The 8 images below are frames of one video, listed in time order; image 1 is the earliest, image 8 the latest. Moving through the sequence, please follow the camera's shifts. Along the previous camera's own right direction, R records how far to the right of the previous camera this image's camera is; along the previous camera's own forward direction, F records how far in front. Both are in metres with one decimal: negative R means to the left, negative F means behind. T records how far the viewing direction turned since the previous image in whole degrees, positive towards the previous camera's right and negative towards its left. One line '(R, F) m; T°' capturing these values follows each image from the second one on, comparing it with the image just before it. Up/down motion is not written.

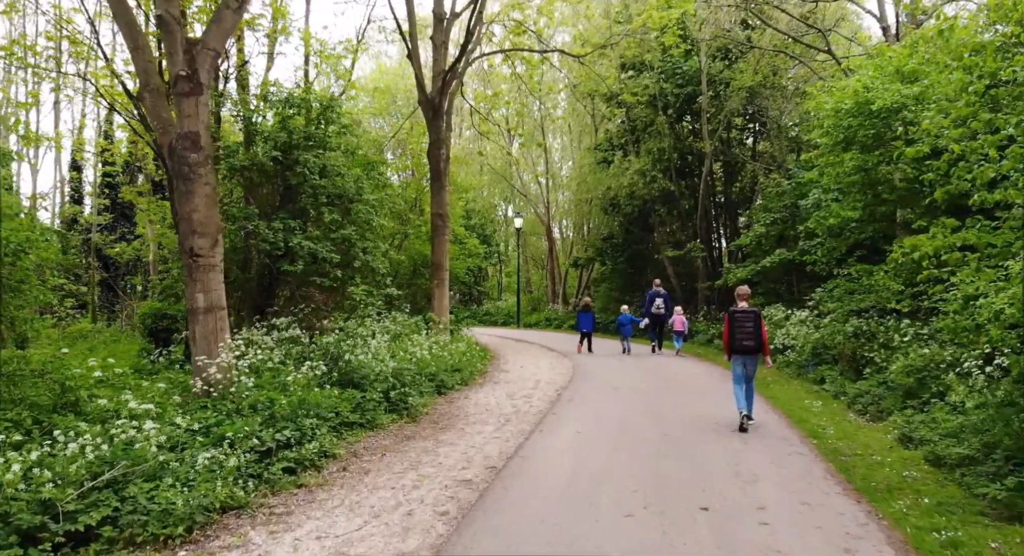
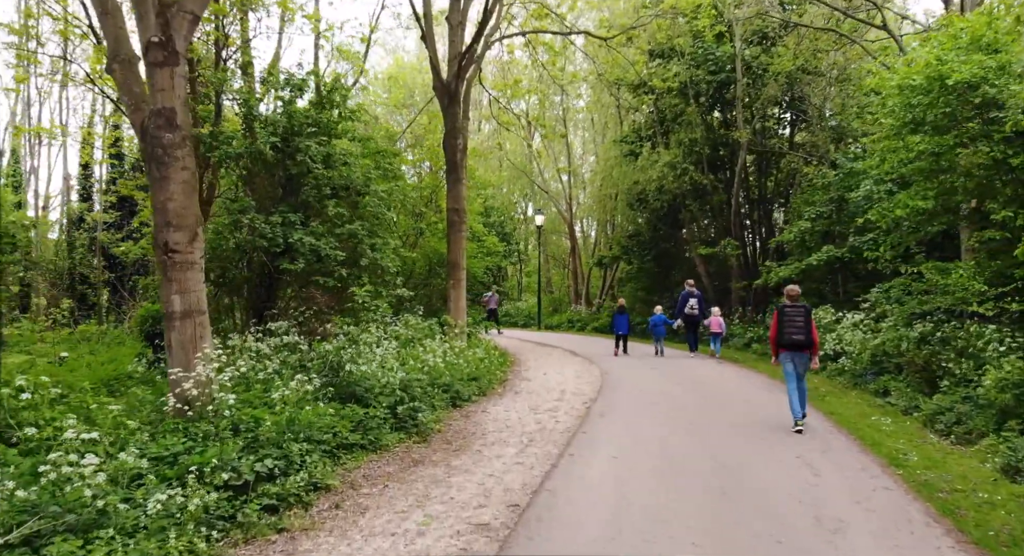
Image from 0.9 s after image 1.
(-0.1, +1.3) m; -2°
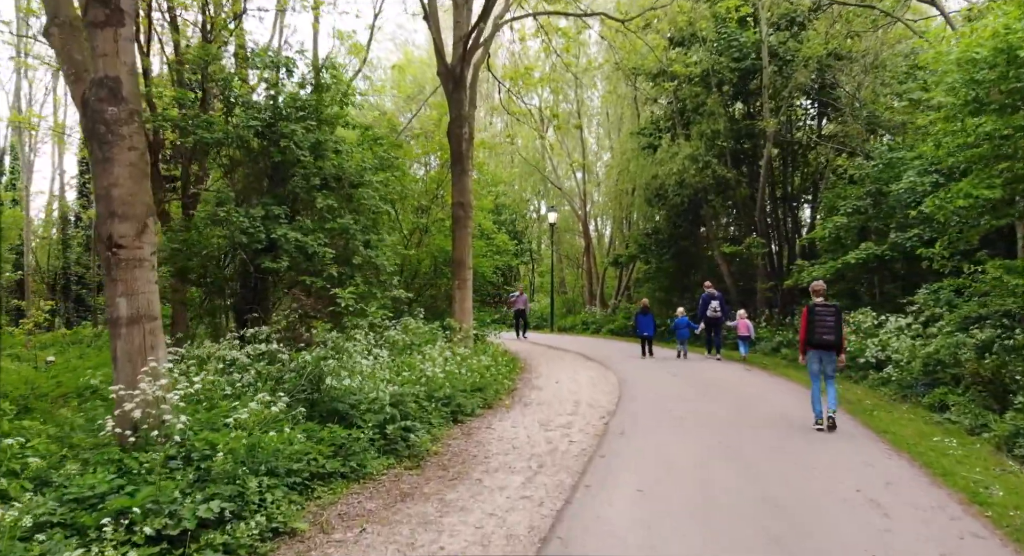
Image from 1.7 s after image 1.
(+0.1, +1.2) m; -1°
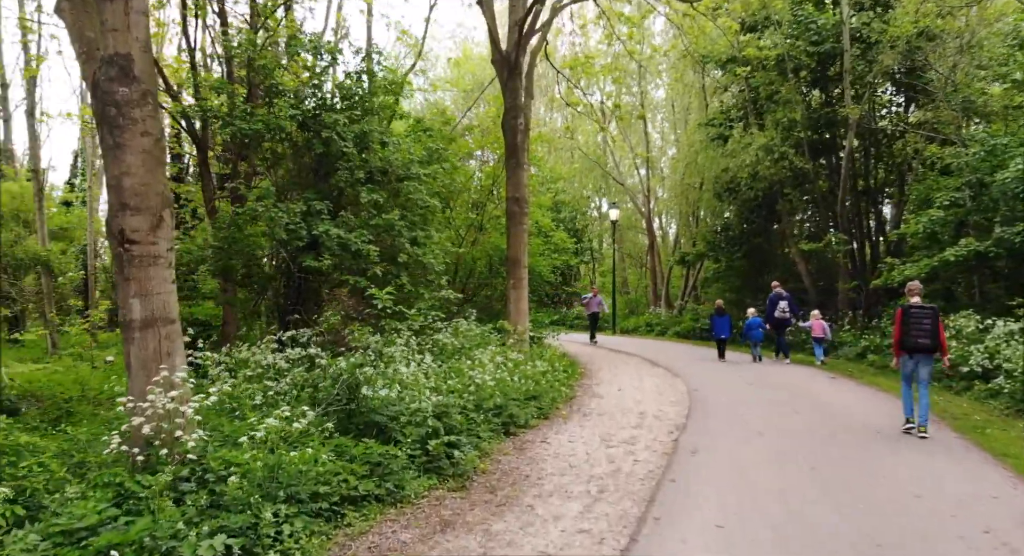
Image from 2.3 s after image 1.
(0.0, +0.9) m; -5°
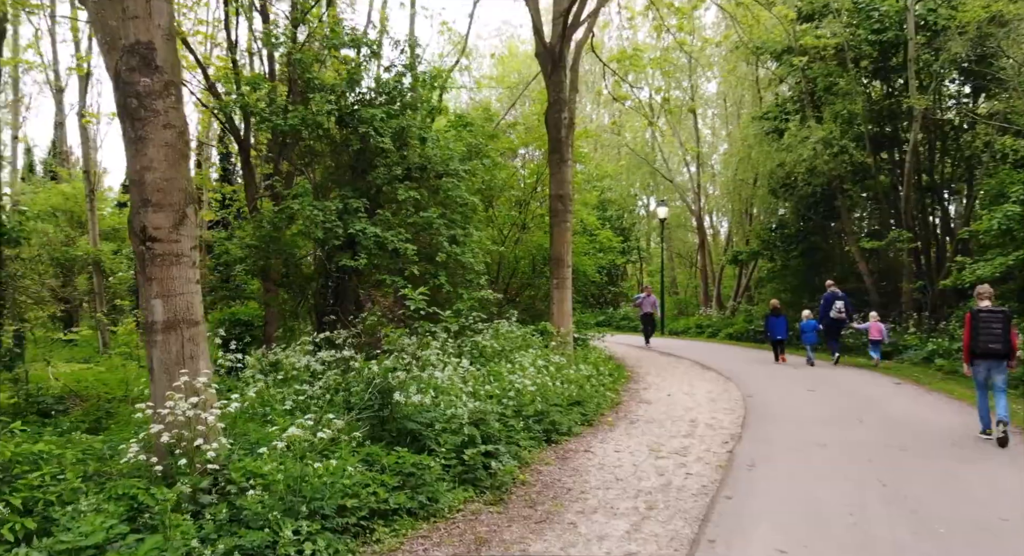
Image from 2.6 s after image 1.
(0.0, +0.5) m; -4°
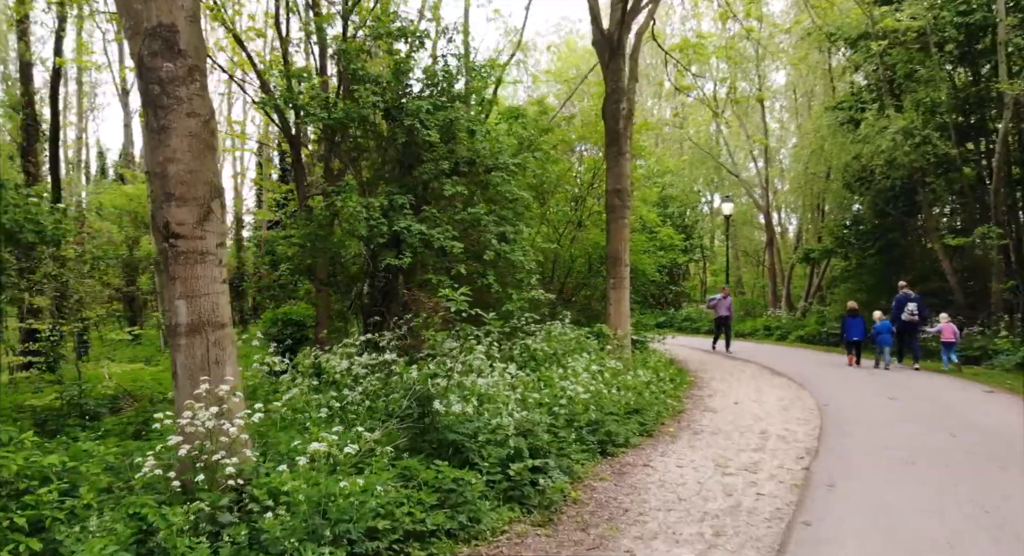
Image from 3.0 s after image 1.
(+0.1, +0.6) m; -5°
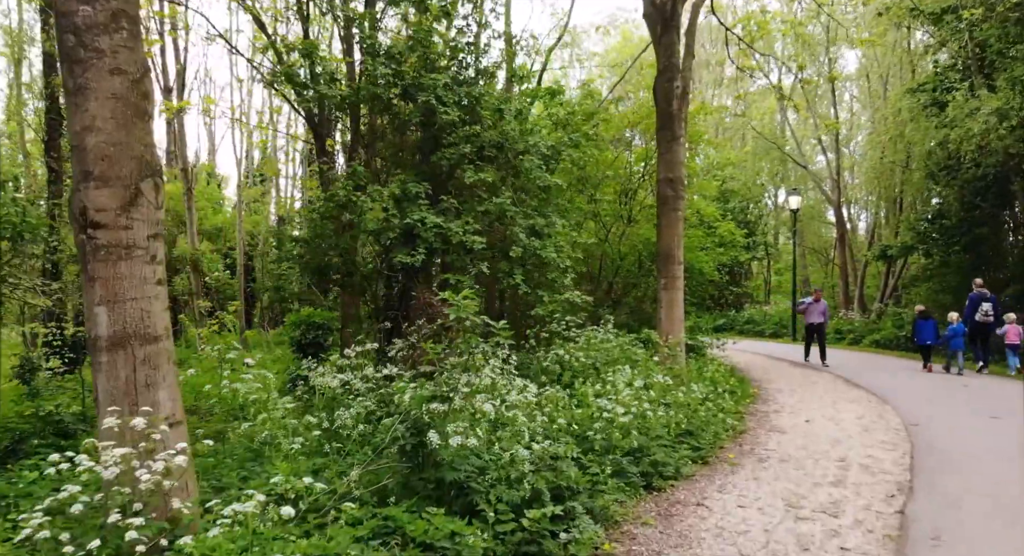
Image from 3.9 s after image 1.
(+0.3, +1.3) m; -5°
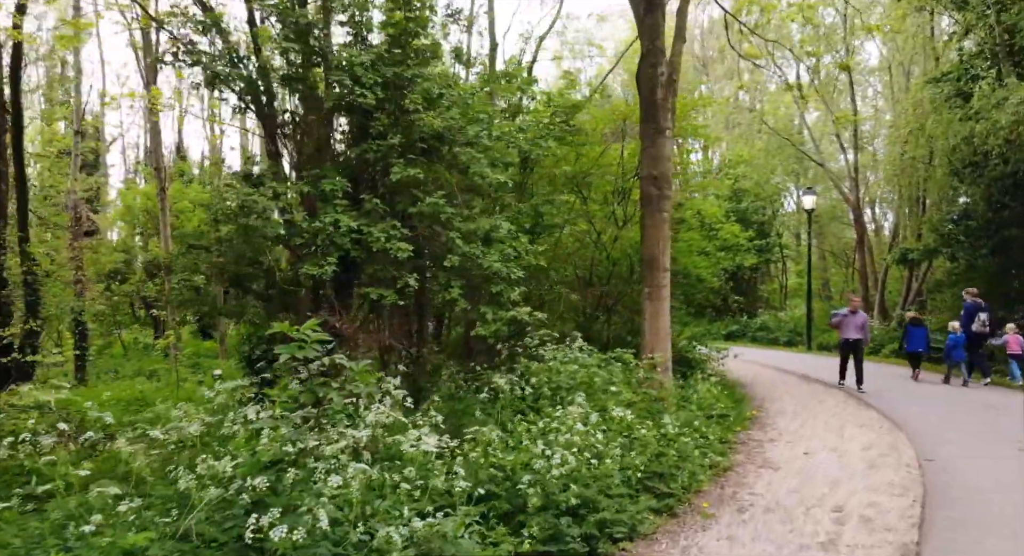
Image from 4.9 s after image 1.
(+0.9, +1.3) m; -2°
